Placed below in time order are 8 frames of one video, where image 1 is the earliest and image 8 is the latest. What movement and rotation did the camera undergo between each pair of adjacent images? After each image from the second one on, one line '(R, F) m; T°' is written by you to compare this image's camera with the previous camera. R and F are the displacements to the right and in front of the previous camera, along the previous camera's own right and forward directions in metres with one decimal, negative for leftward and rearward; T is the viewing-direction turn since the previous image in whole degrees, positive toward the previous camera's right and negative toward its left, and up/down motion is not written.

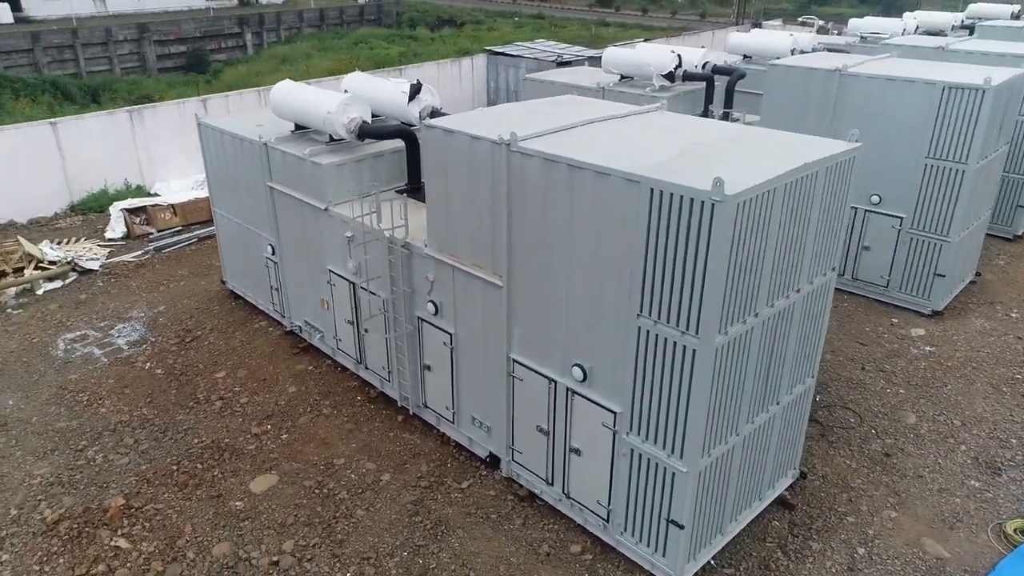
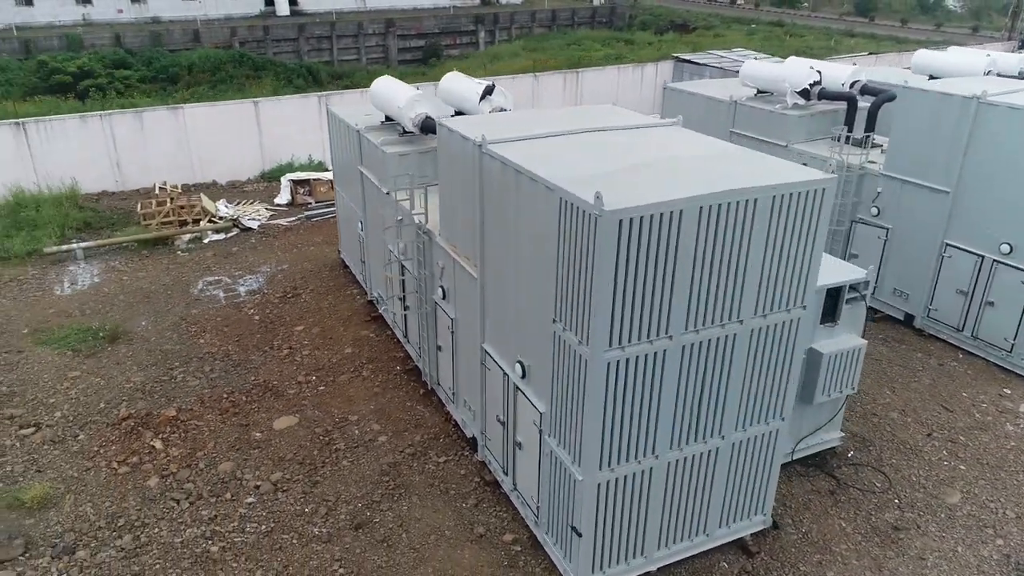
(+2.0, 0.0) m; -17°
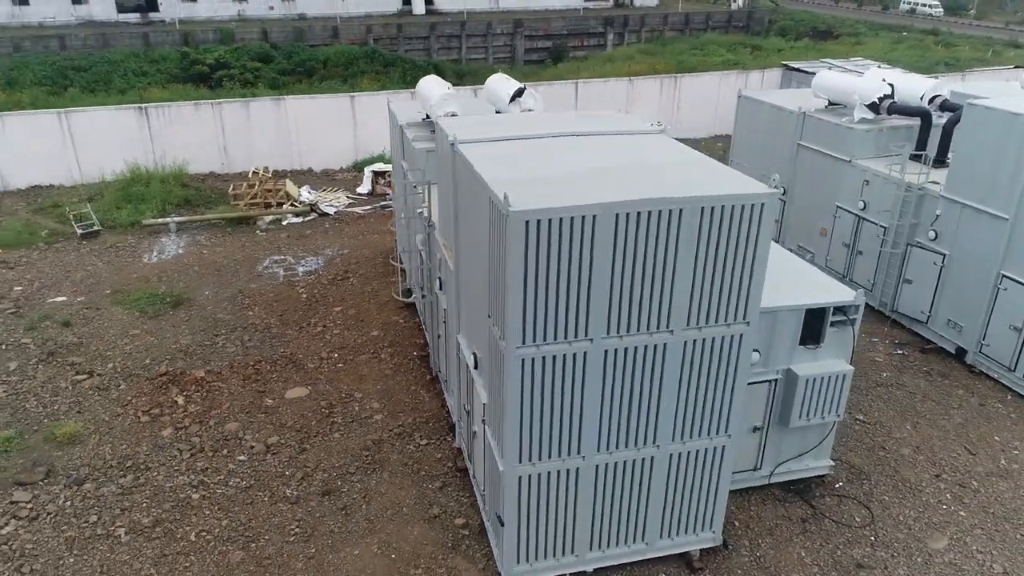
(+1.3, -0.1) m; -10°
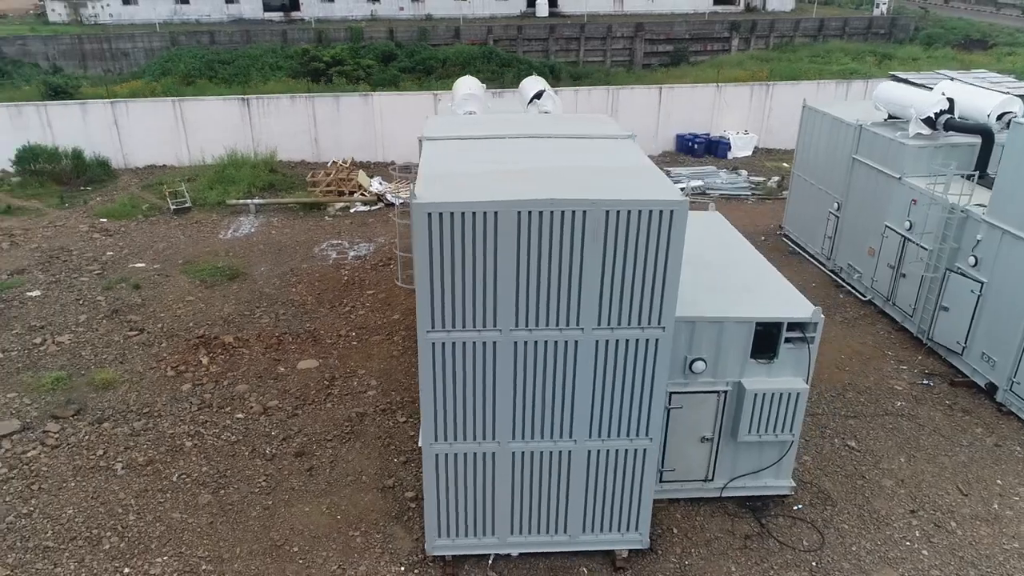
(+1.4, -0.2) m; -10°
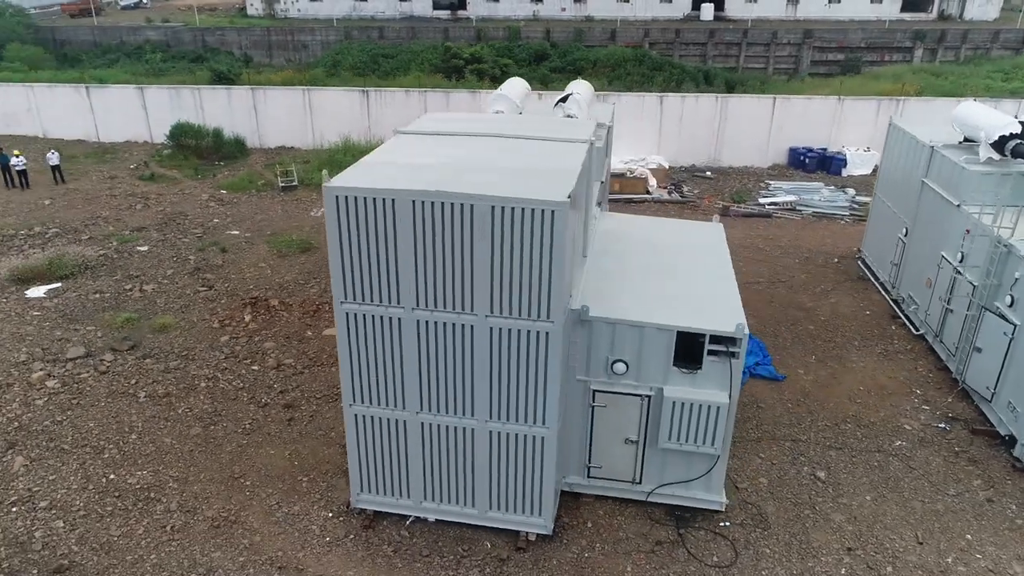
(+1.9, -0.2) m; -12°
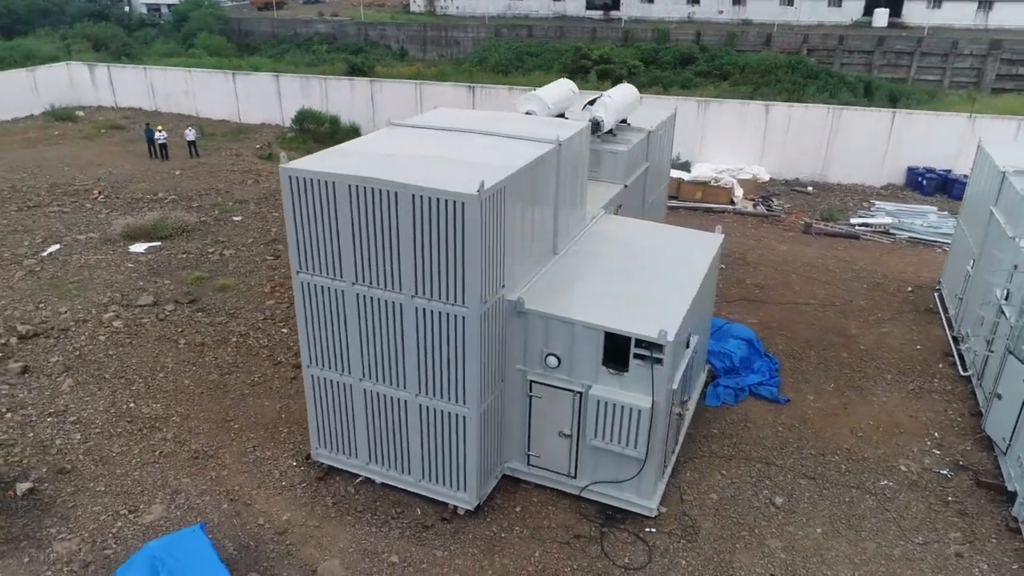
(+1.8, -0.2) m; -12°
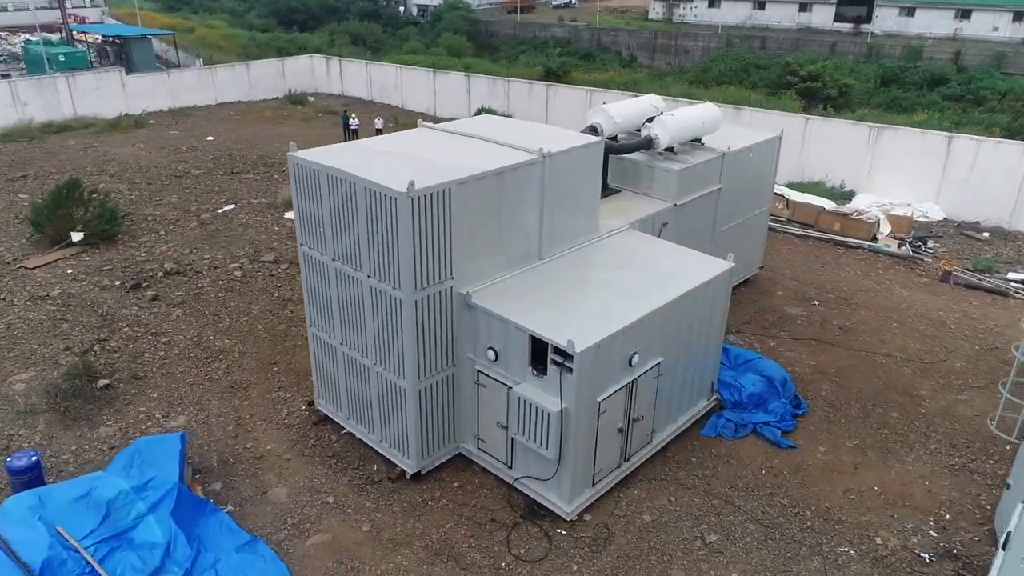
(+2.5, -0.1) m; -18°
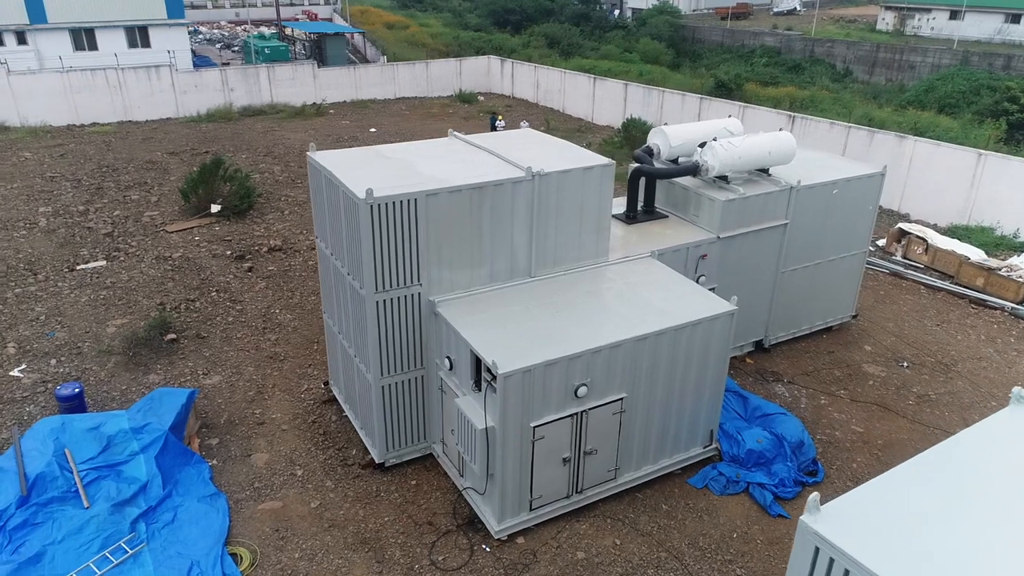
(+2.2, +0.2) m; -16°
